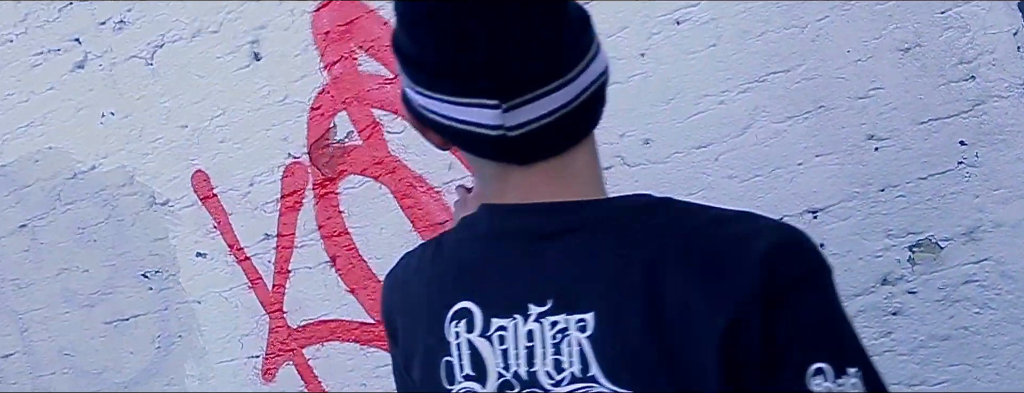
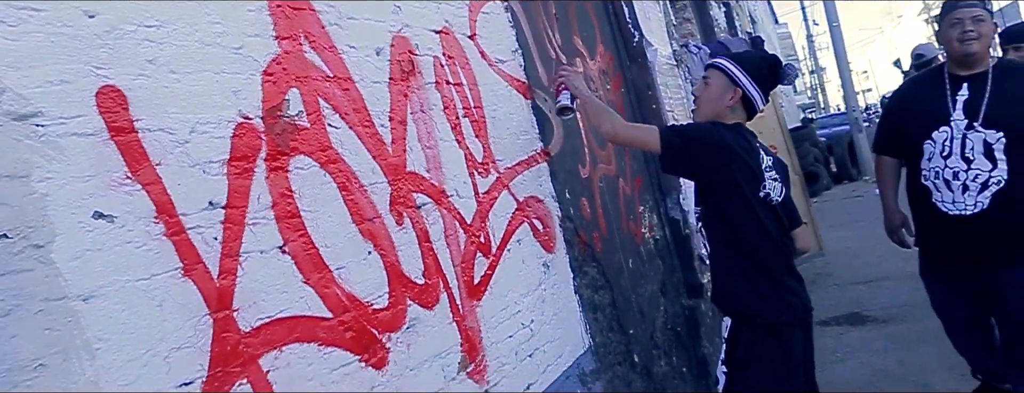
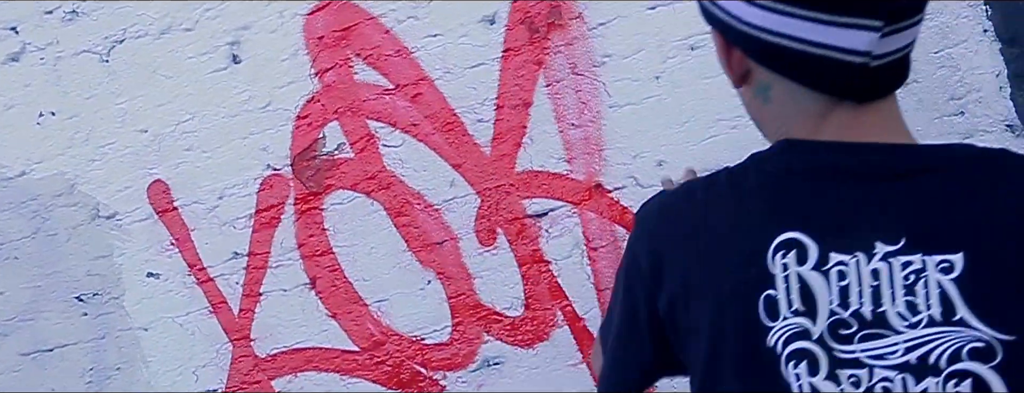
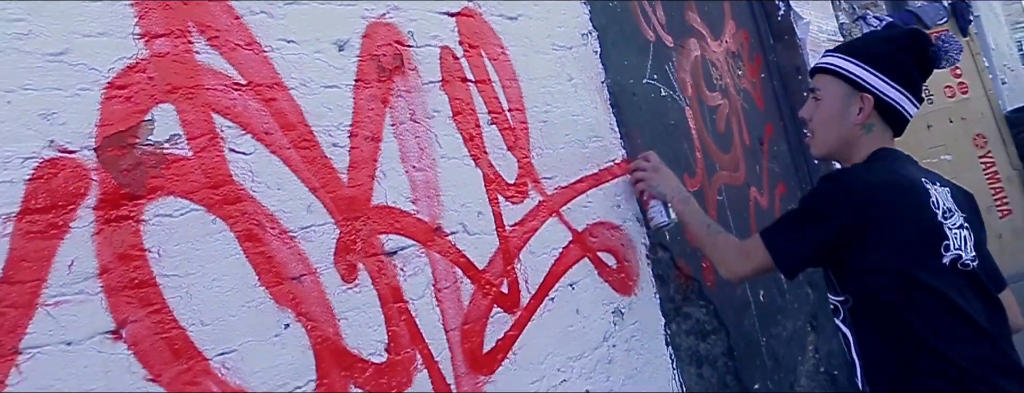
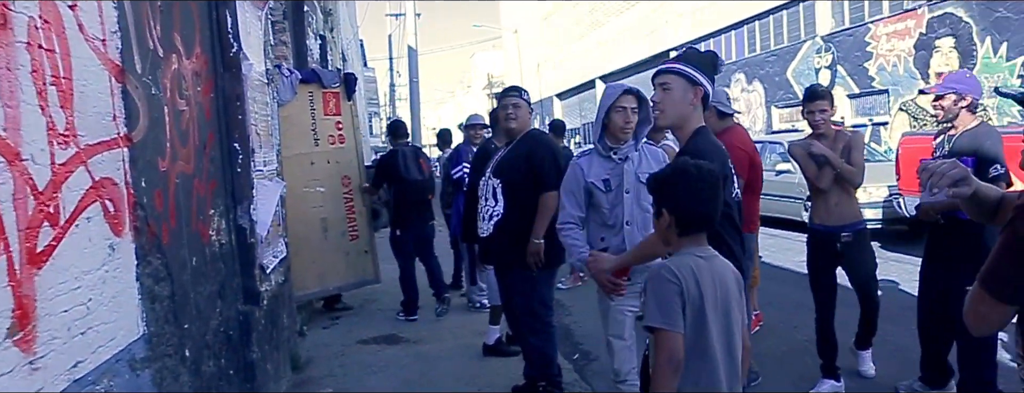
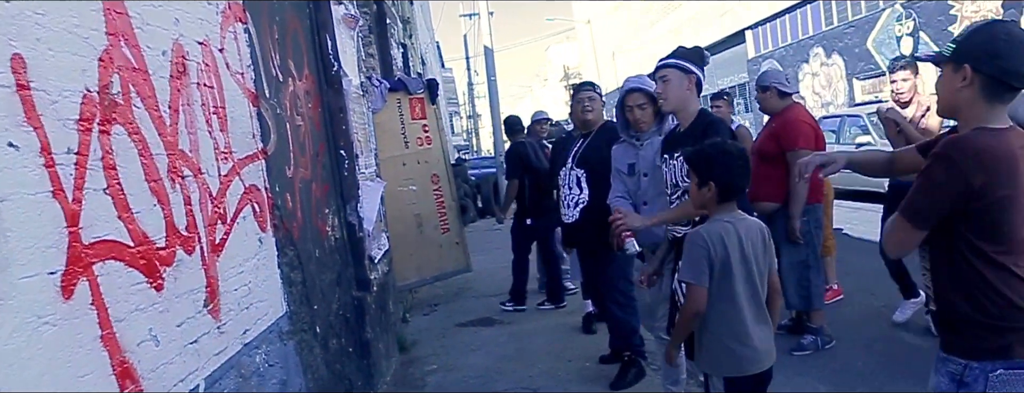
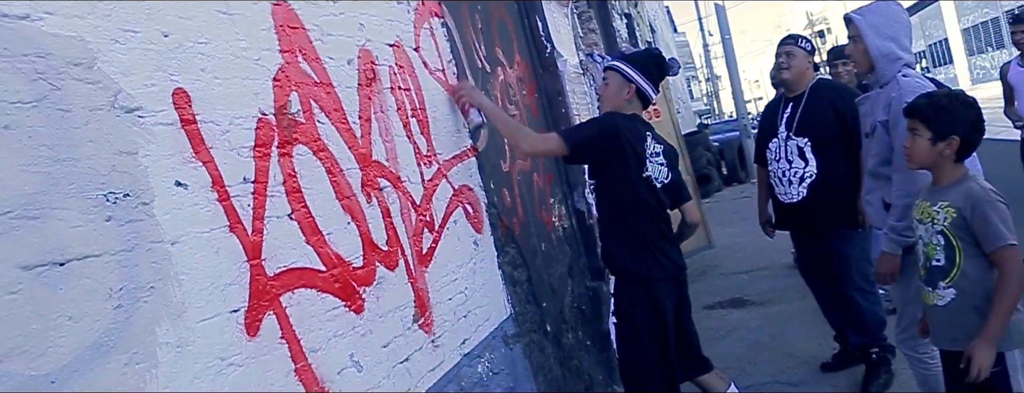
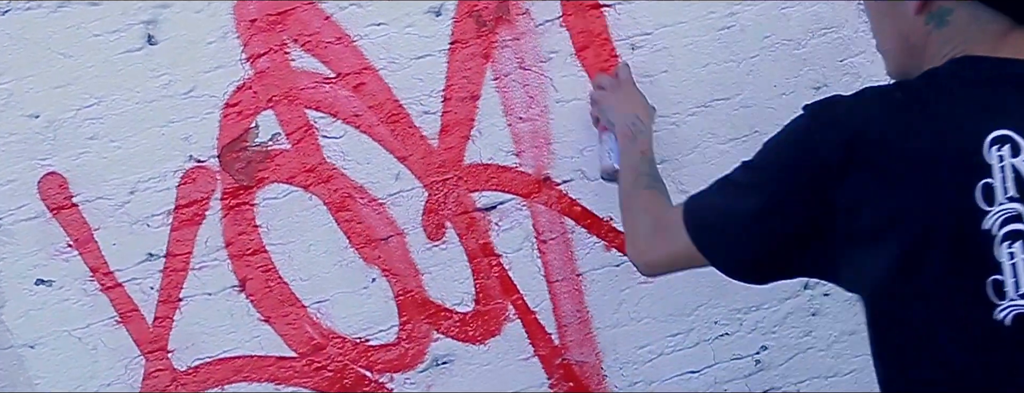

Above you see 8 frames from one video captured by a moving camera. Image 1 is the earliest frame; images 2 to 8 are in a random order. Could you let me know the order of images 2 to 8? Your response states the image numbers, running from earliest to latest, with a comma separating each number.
3, 8, 4, 2, 7, 6, 5
